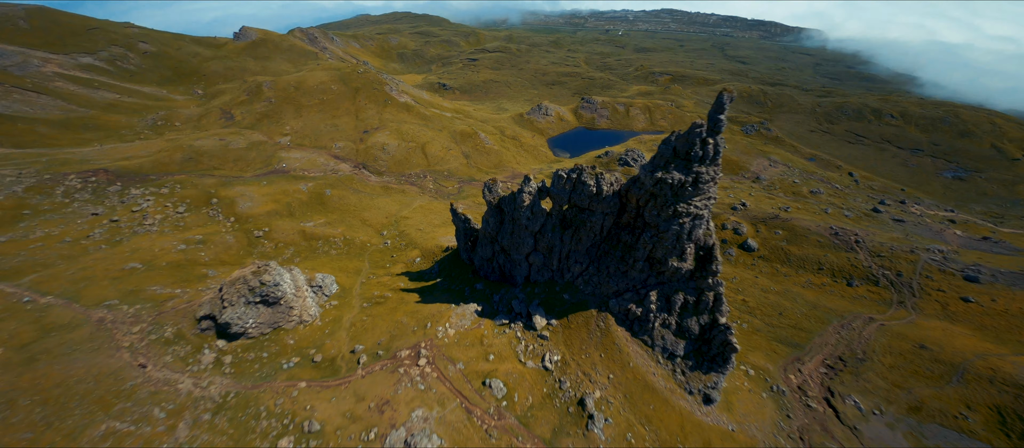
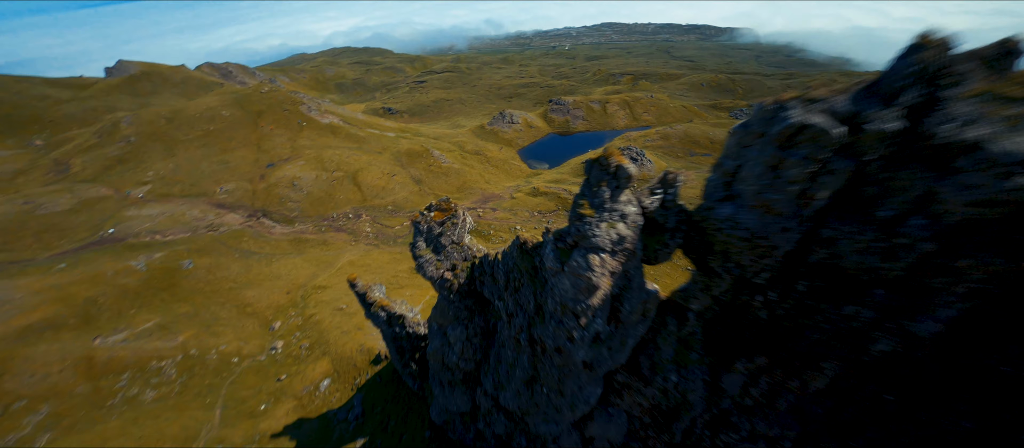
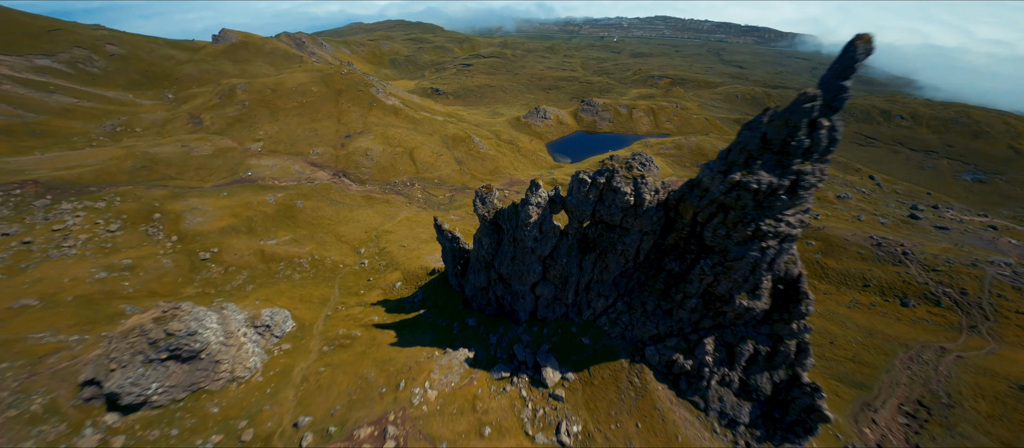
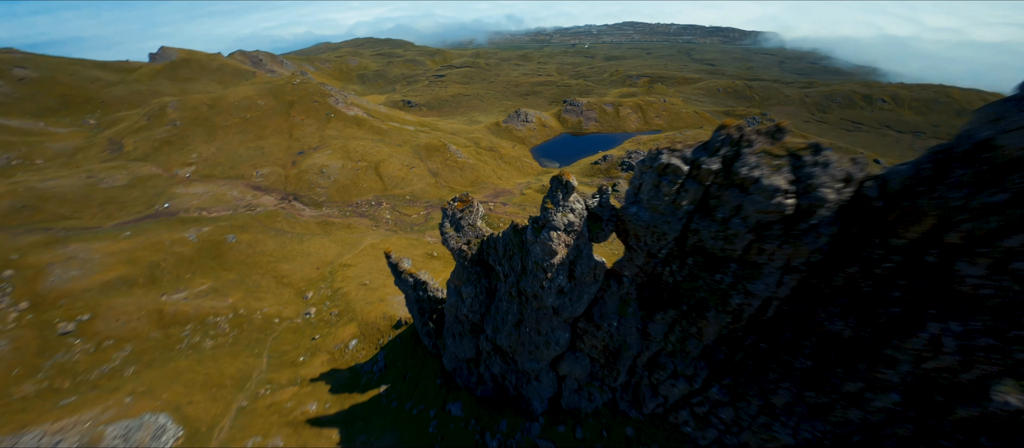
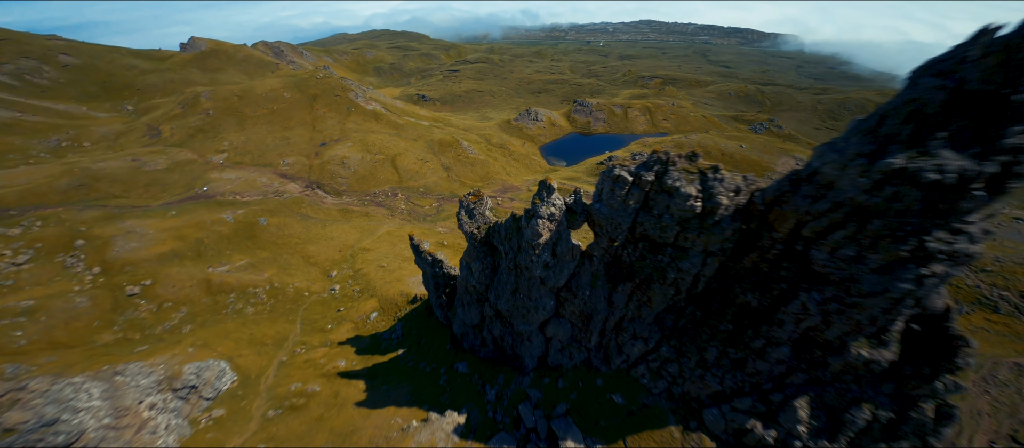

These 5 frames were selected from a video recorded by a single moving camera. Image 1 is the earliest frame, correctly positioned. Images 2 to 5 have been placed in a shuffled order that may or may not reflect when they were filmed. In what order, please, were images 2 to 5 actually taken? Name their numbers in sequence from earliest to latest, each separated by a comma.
3, 5, 4, 2
